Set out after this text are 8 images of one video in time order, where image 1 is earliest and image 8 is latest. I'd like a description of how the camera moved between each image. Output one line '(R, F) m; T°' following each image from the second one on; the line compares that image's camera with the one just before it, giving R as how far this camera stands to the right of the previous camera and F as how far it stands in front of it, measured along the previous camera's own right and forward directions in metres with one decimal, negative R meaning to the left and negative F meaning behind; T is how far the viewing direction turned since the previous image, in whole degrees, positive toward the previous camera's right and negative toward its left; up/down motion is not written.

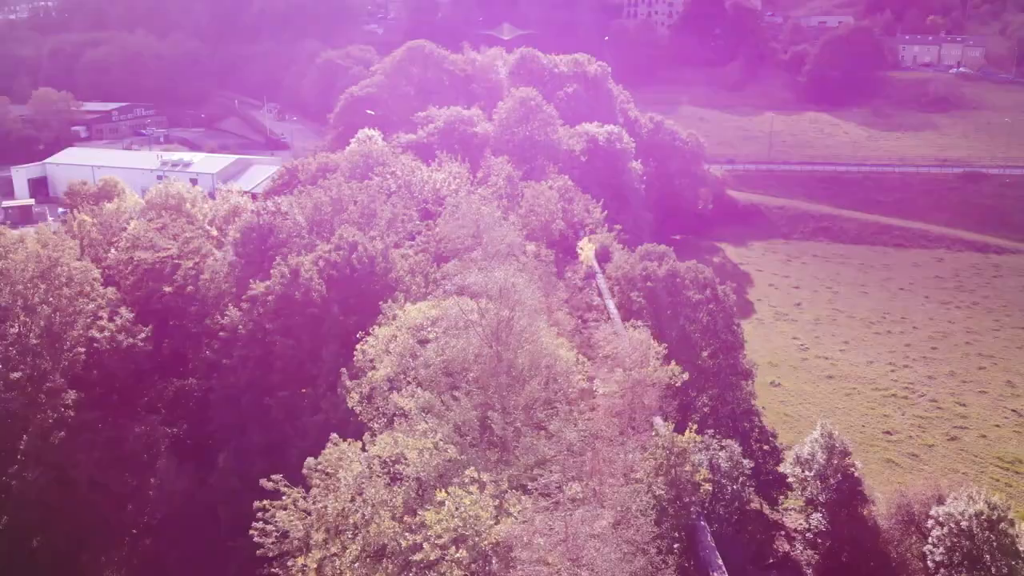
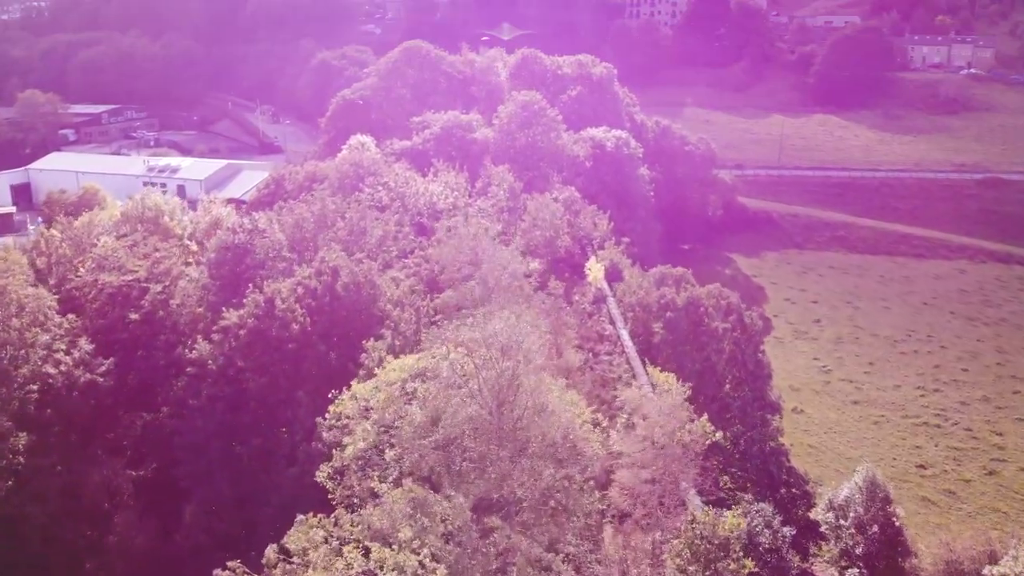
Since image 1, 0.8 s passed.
(0.0, +2.2) m; 0°
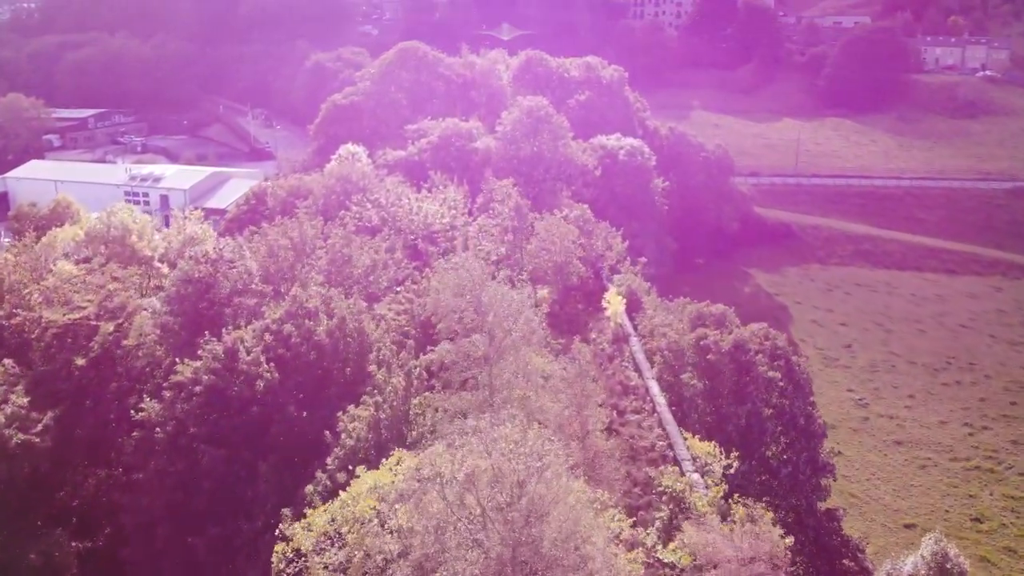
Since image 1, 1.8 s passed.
(-0.1, +2.9) m; 0°
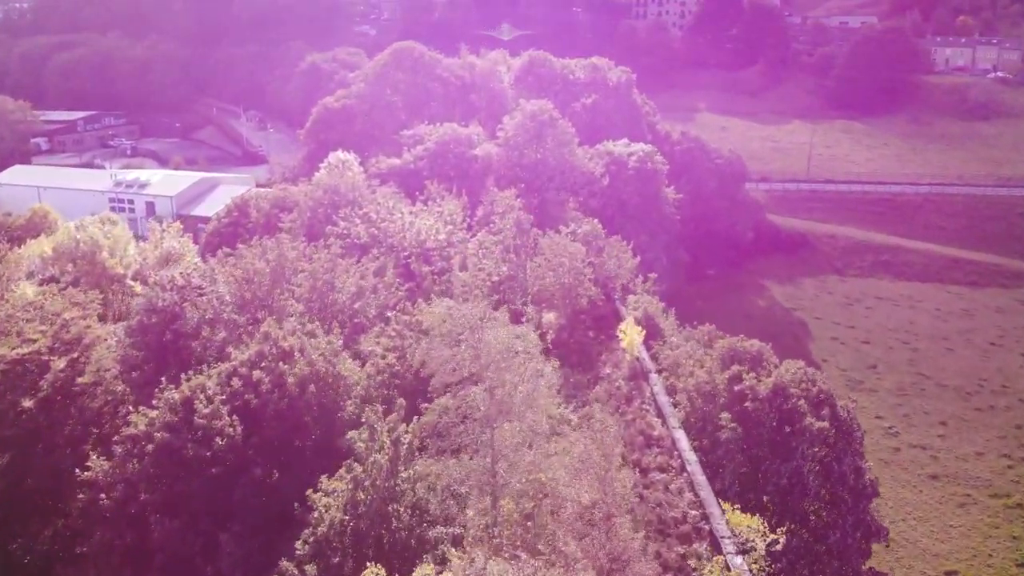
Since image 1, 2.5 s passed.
(-0.1, +2.1) m; 0°
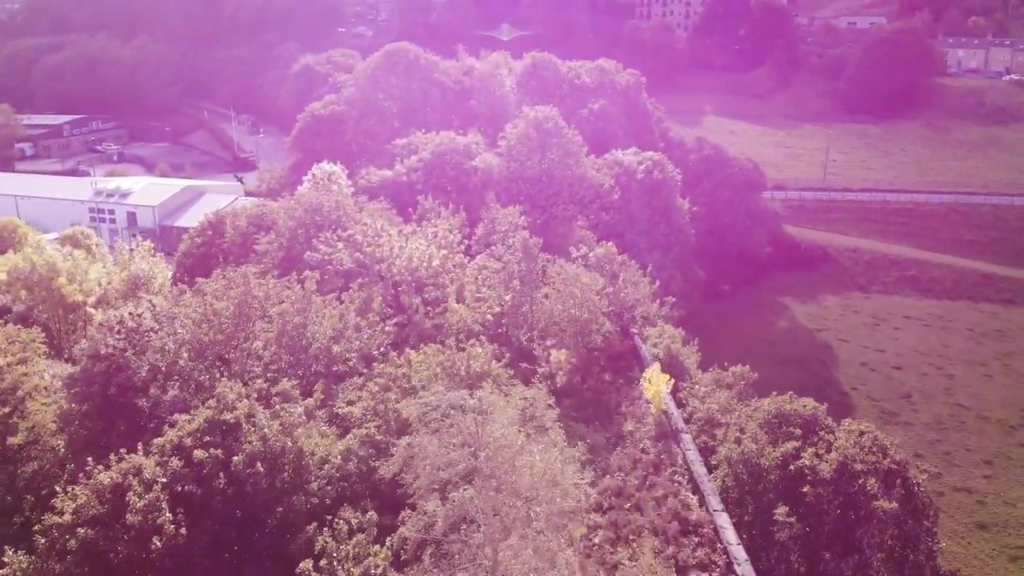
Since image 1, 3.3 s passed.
(-0.1, +2.4) m; 0°
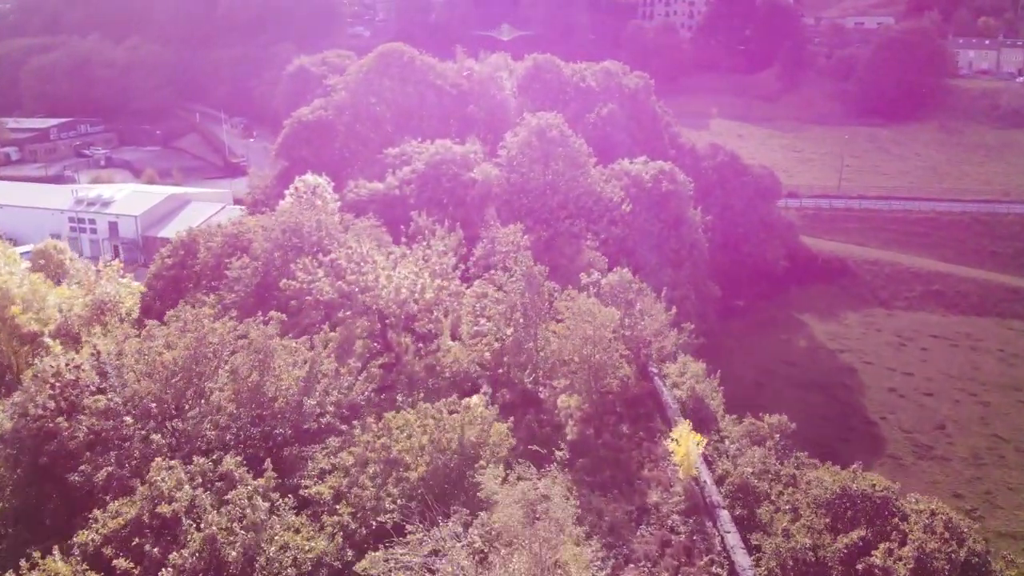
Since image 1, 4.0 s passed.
(0.0, +2.1) m; 0°
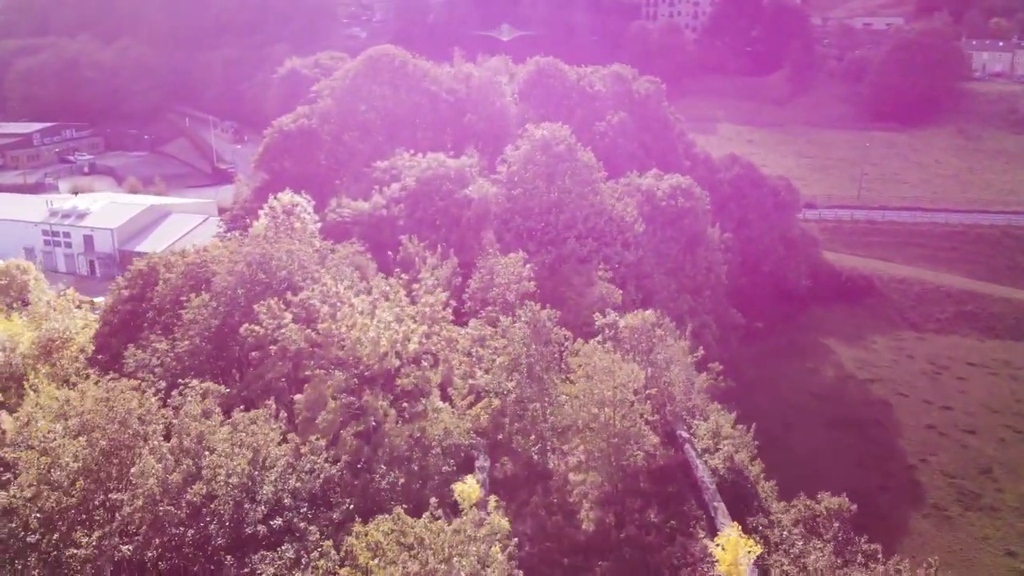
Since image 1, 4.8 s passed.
(0.0, +2.5) m; 0°
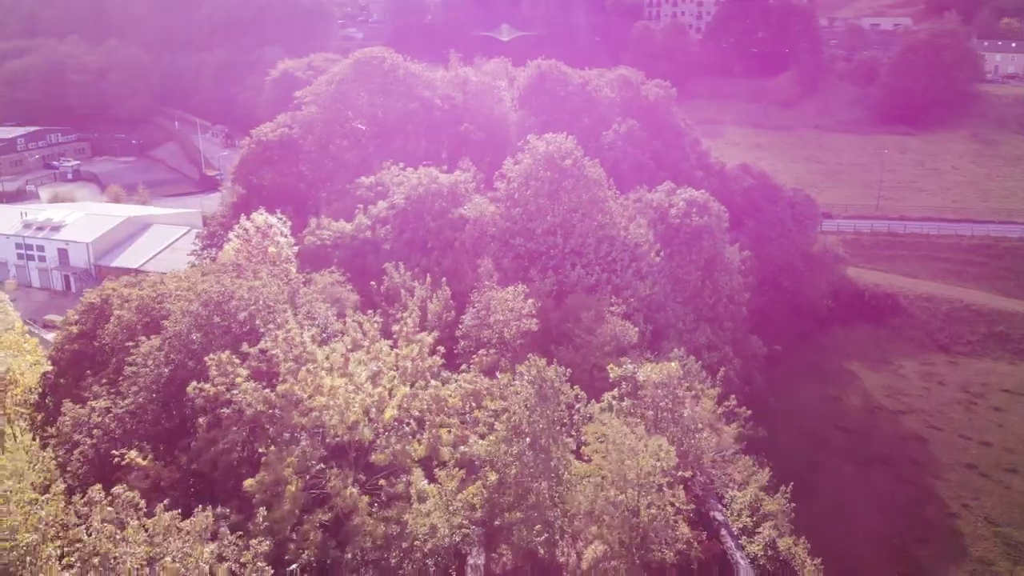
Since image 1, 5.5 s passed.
(0.0, +2.3) m; 0°
